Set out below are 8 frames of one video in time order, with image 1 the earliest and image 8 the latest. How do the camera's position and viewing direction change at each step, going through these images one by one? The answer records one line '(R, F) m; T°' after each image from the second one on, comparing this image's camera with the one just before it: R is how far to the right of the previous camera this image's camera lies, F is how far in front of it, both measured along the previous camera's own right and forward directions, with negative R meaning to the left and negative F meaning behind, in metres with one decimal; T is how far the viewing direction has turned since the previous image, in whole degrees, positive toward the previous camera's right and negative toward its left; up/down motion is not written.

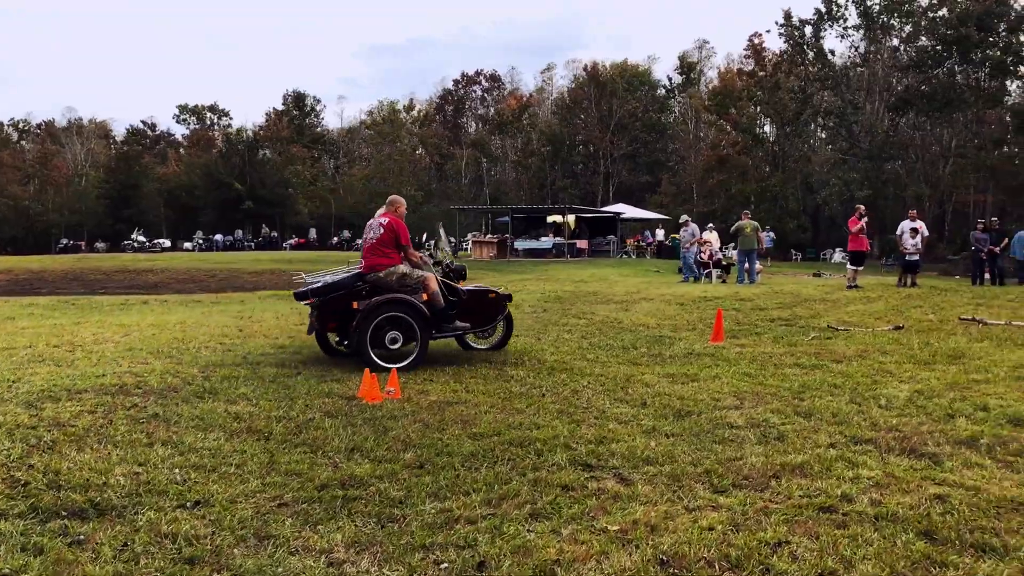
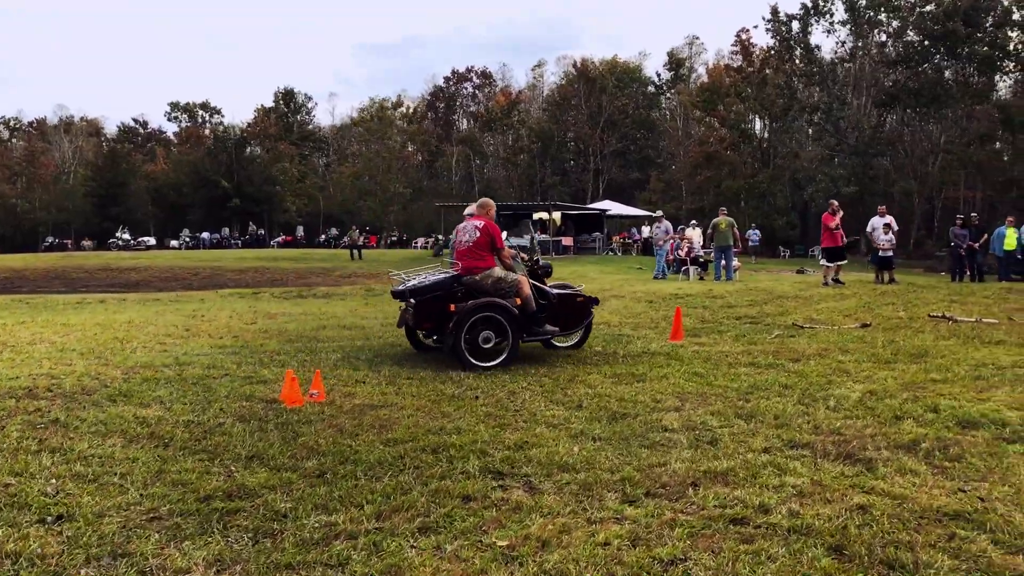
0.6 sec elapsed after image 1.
(+0.4, +0.2) m; 0°
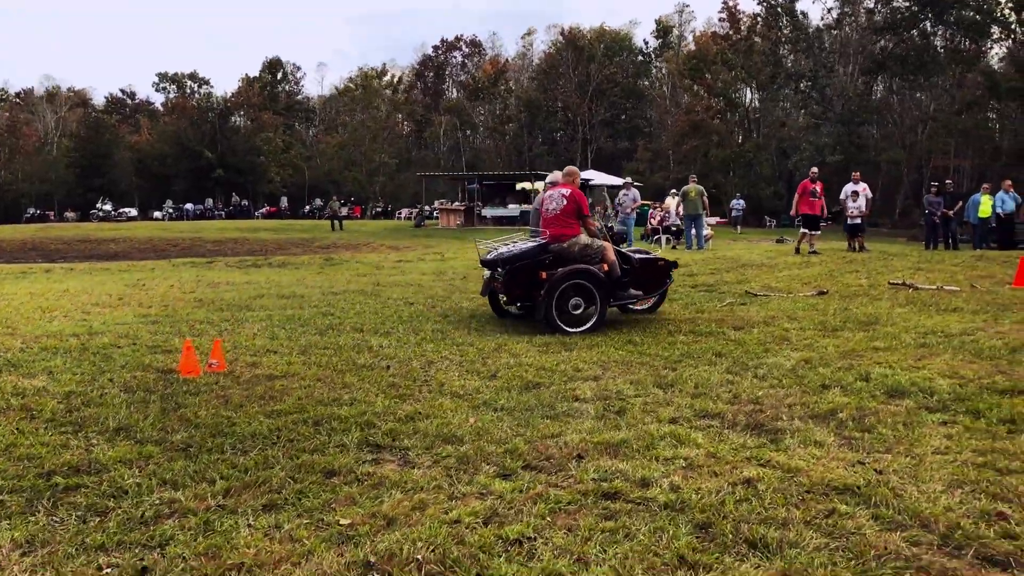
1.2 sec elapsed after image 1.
(+0.5, +0.3) m; 0°
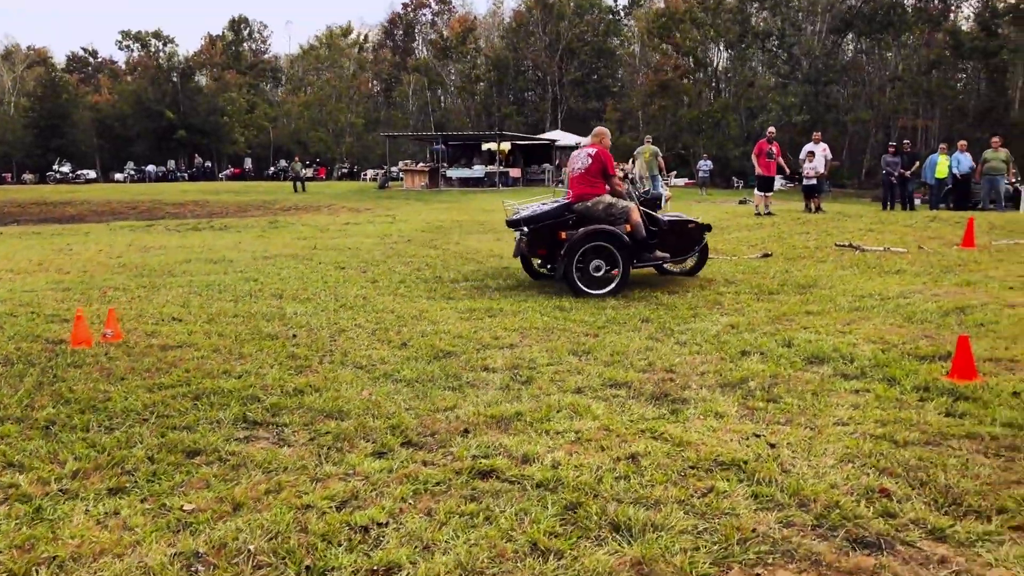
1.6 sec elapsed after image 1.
(+0.4, +0.2) m; +1°
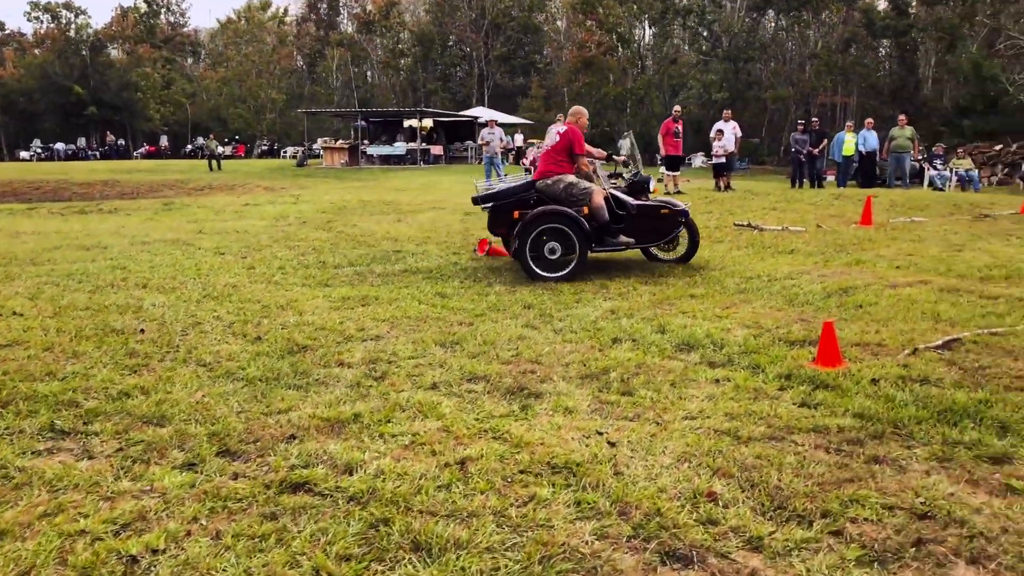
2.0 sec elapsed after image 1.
(+0.4, +0.2) m; +4°
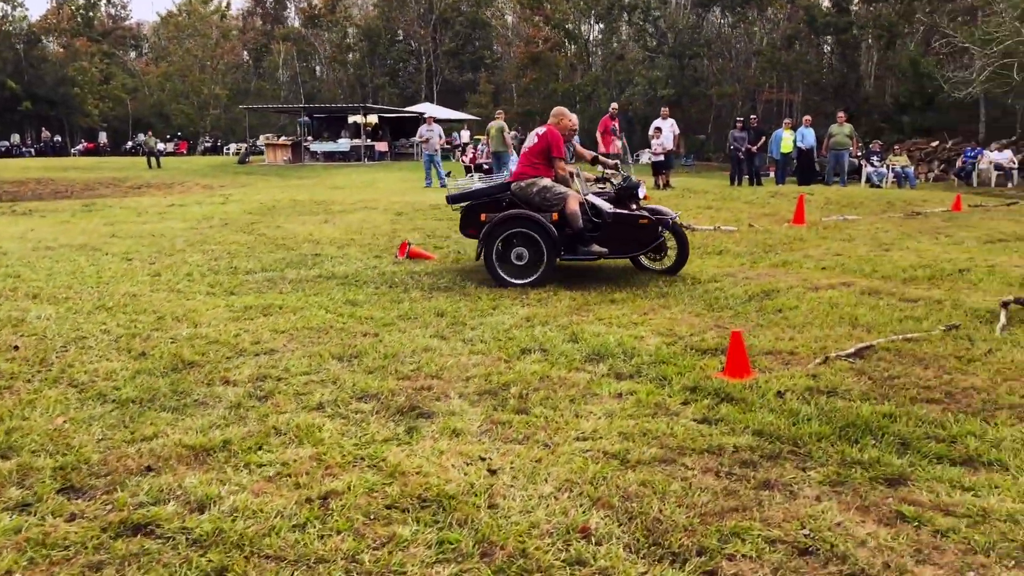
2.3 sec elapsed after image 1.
(+0.3, +0.2) m; +3°
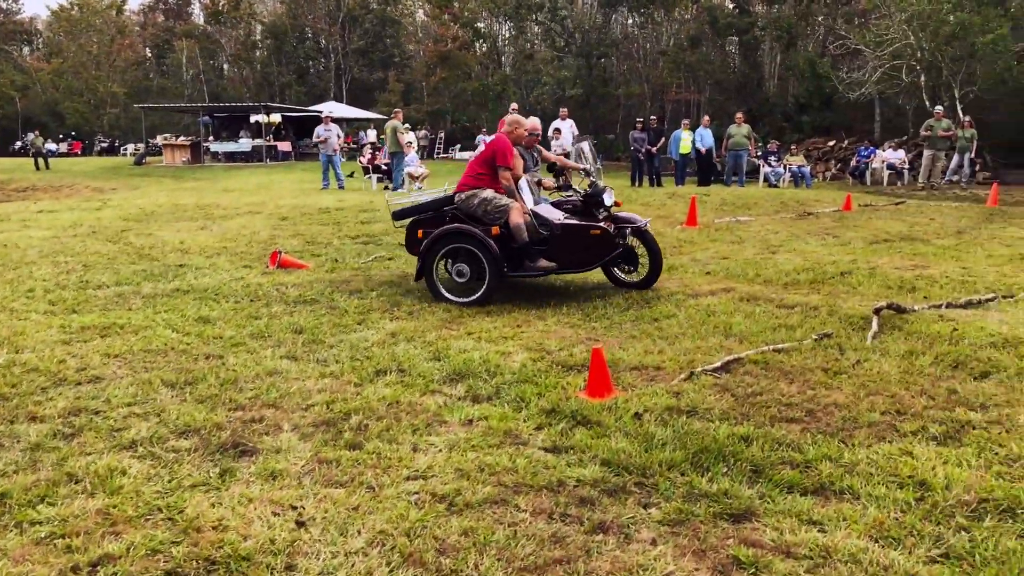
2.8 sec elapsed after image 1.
(+0.3, +0.3) m; +5°
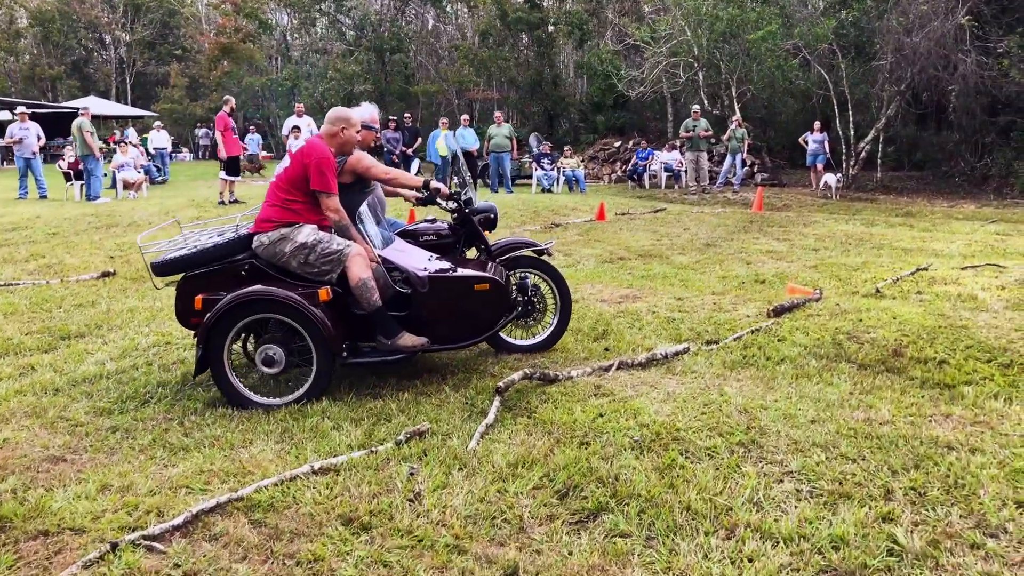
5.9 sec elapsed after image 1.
(+1.6, +1.7) m; +10°
